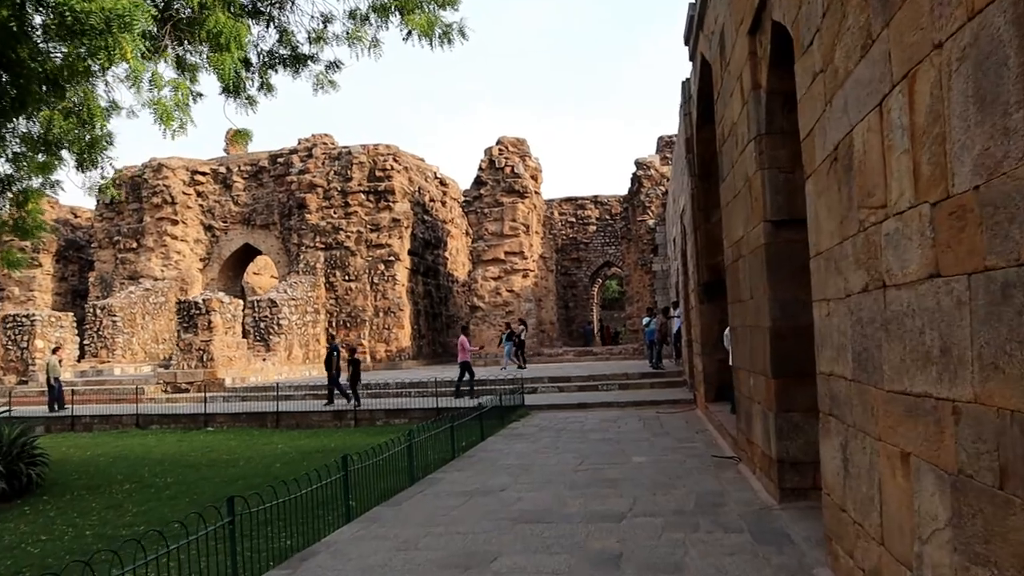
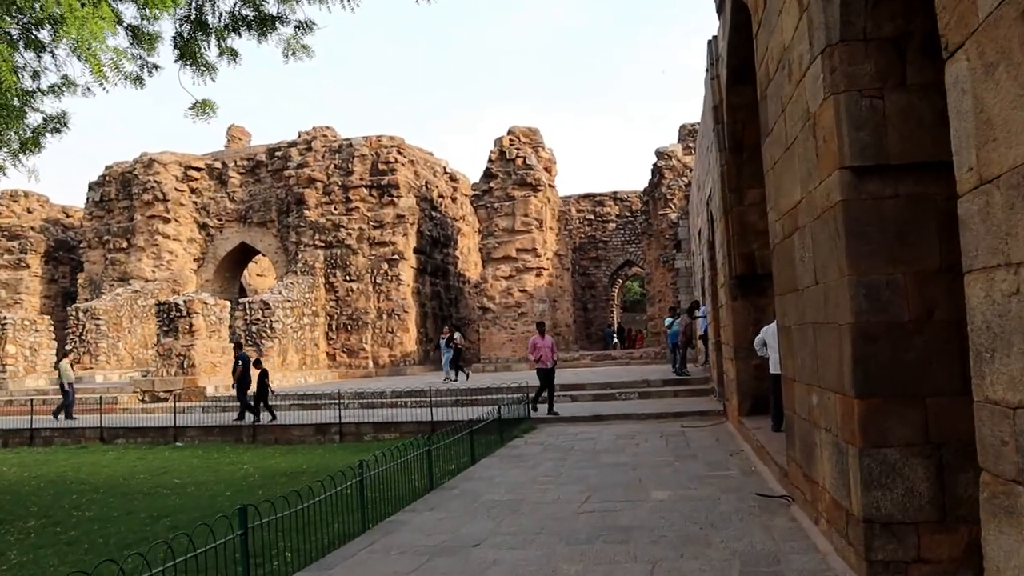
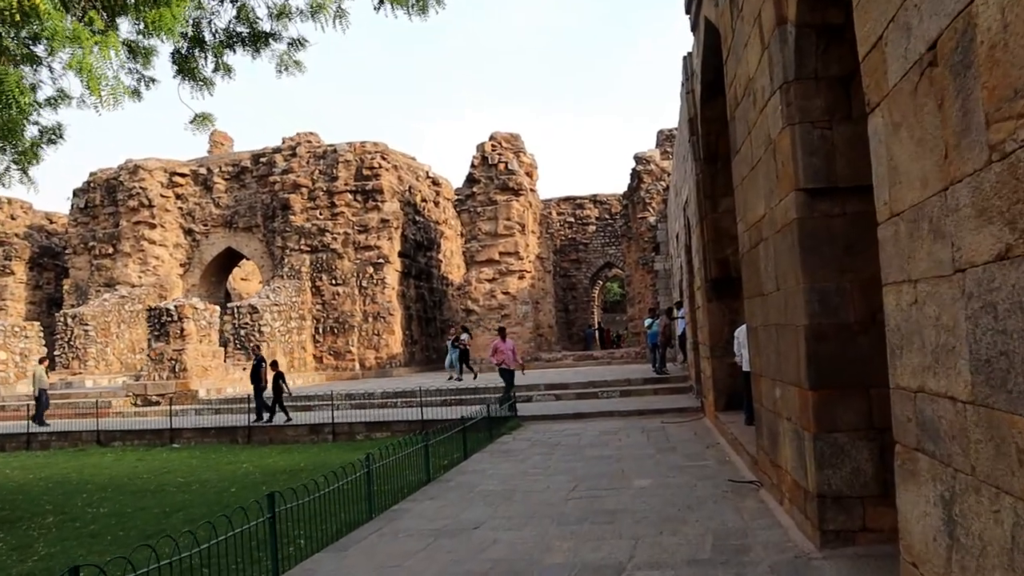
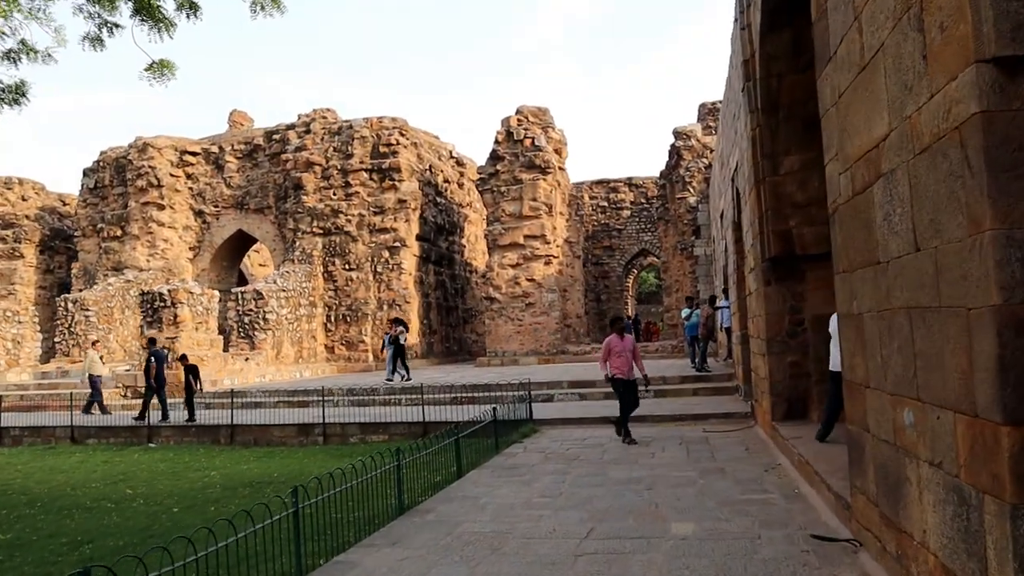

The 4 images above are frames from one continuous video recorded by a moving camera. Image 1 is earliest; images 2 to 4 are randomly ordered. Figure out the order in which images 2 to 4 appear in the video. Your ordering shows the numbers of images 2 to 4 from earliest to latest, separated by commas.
3, 2, 4
